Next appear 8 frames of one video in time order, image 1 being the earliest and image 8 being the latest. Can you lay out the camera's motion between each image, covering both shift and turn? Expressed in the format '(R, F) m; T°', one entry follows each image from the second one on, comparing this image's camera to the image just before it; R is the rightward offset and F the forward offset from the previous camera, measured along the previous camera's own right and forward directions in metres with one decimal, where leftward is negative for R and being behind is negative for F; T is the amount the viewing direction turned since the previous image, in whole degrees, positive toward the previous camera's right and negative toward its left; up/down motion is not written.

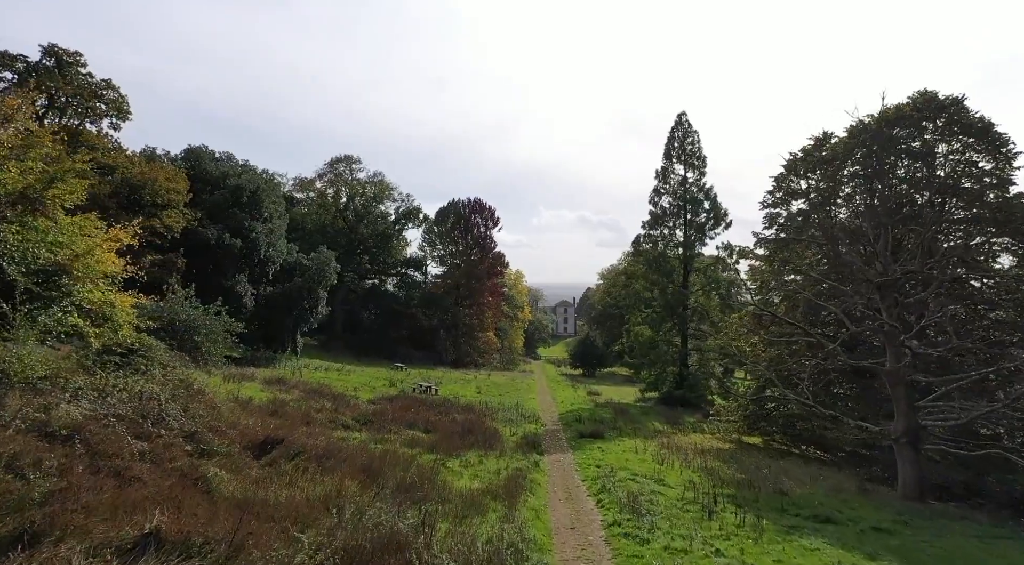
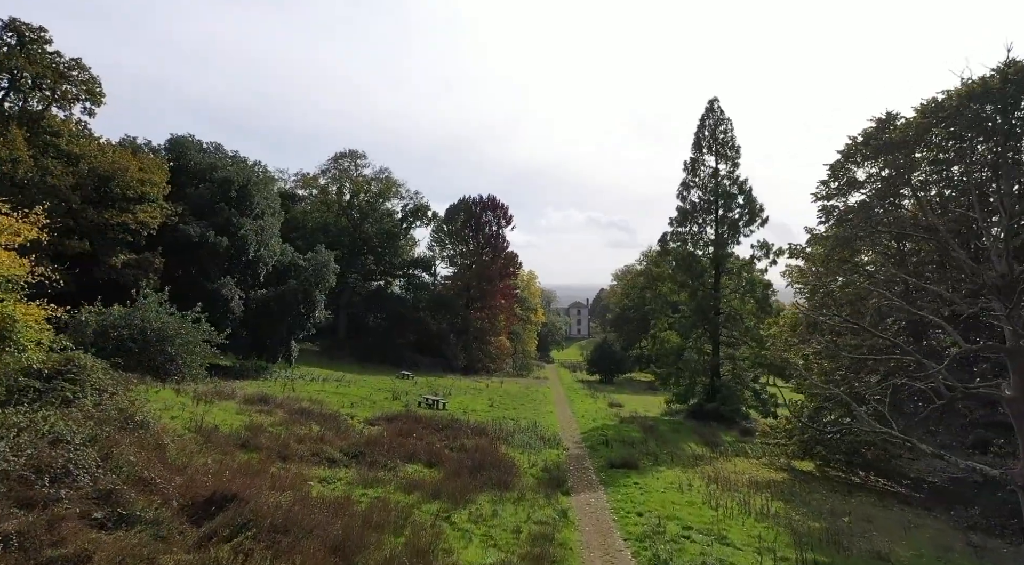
(-0.2, +3.1) m; -1°
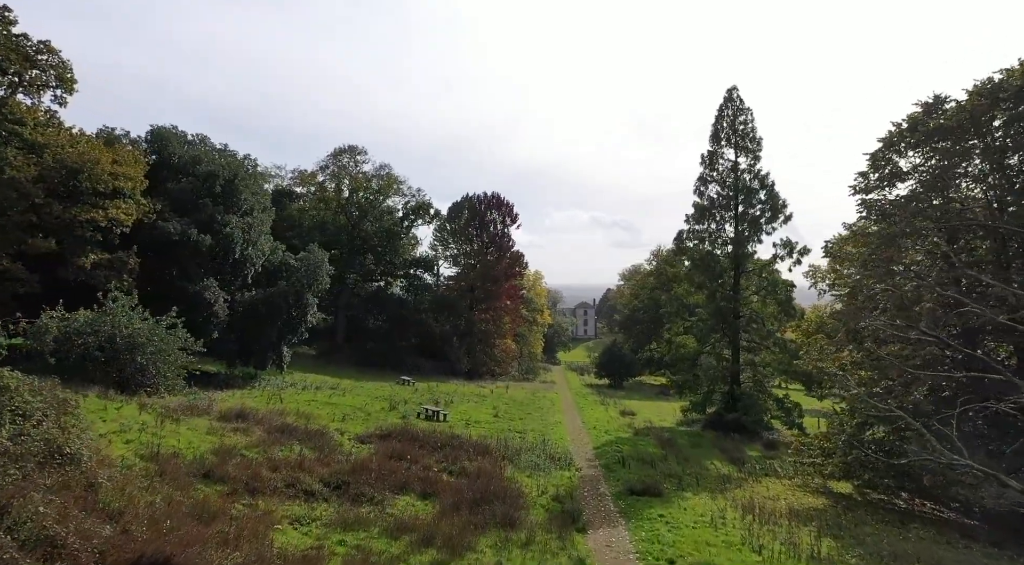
(0.0, +2.1) m; 0°
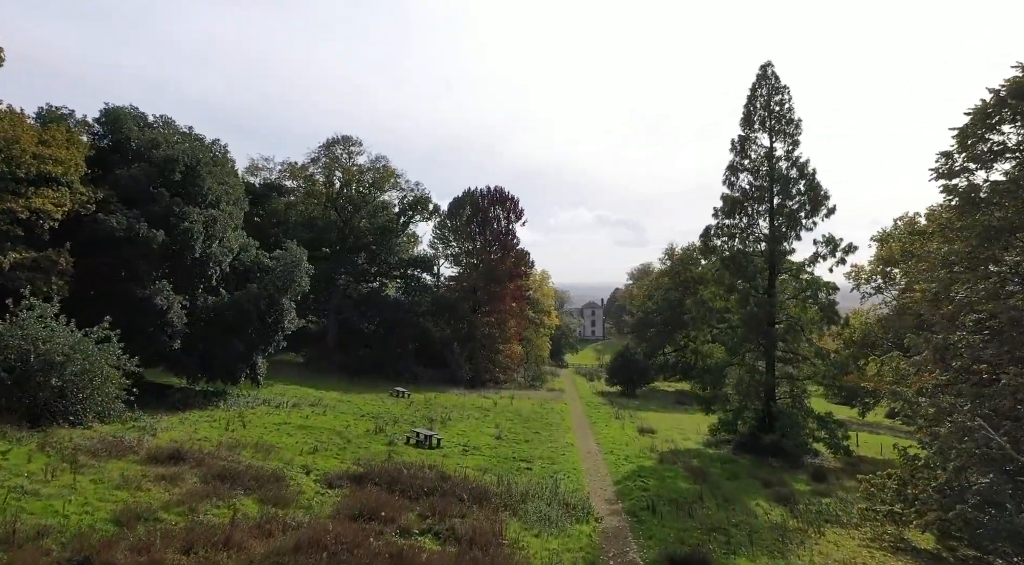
(0.0, +3.7) m; -1°
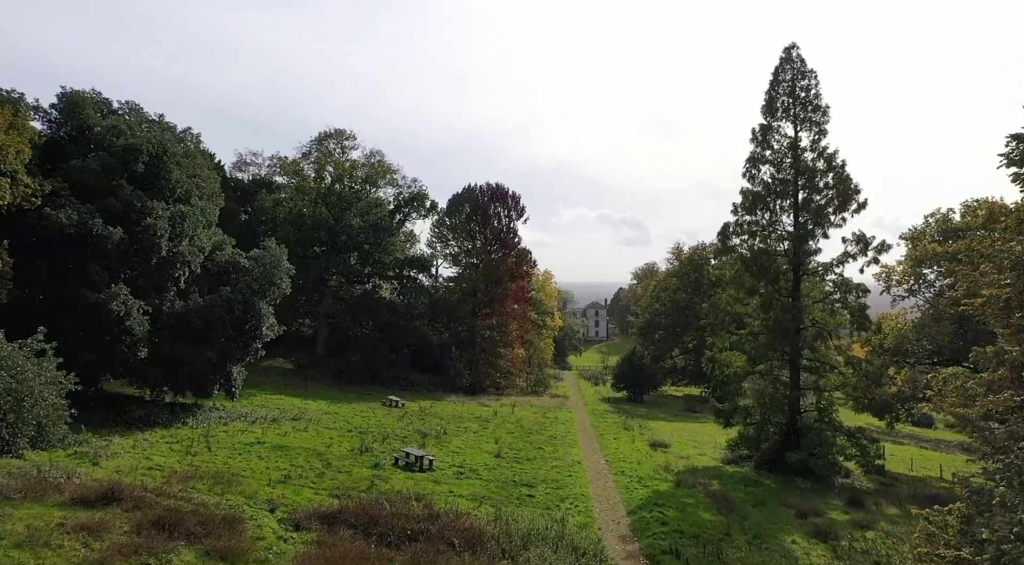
(+0.1, +2.4) m; 0°
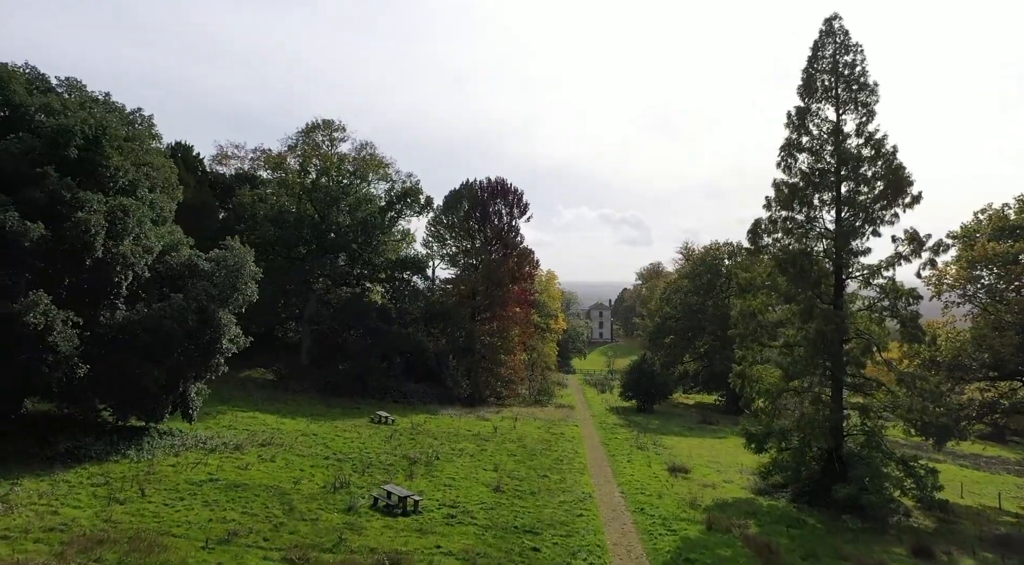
(0.0, +3.3) m; 0°
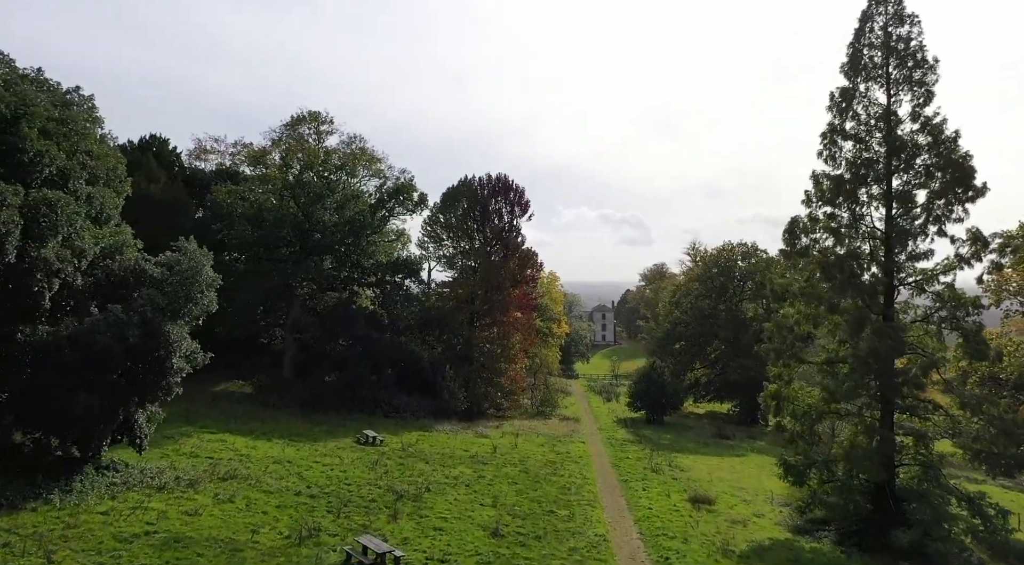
(0.0, +3.0) m; 0°
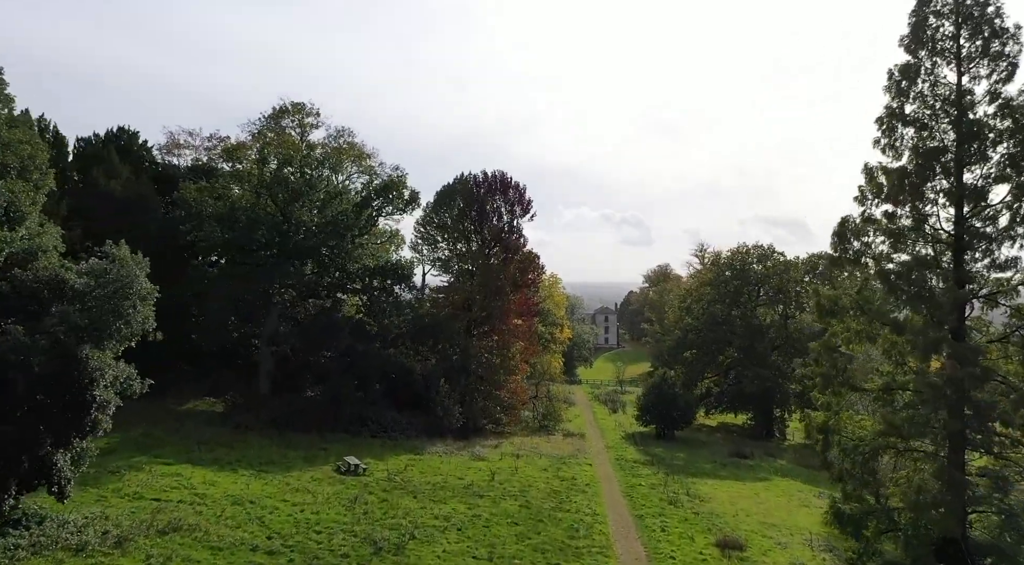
(0.0, +3.1) m; 0°
